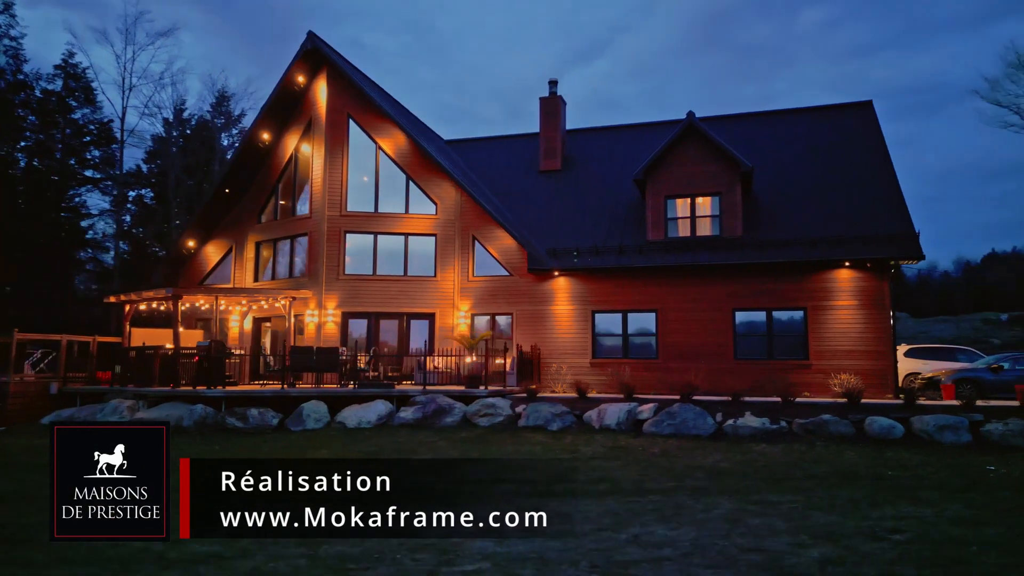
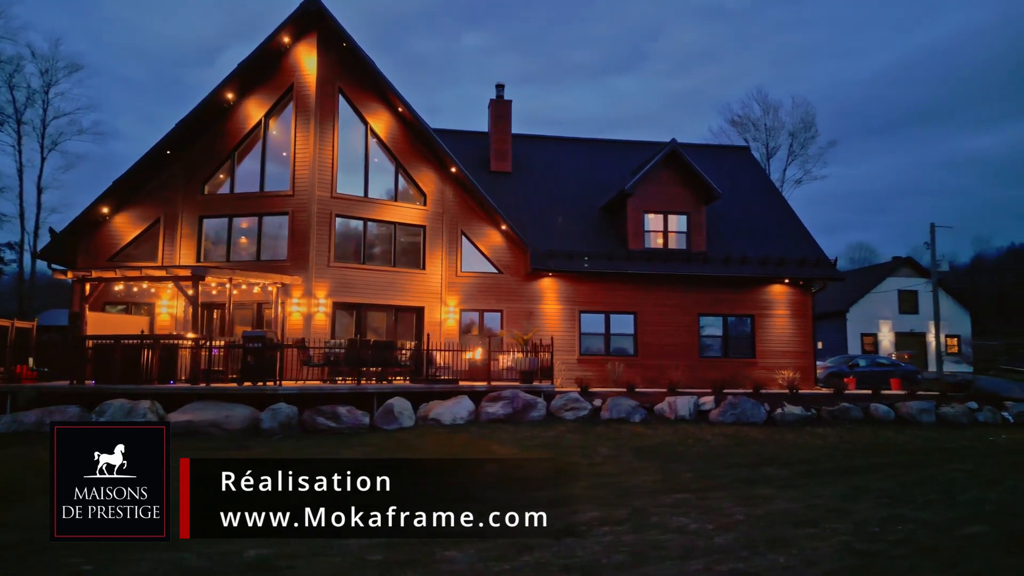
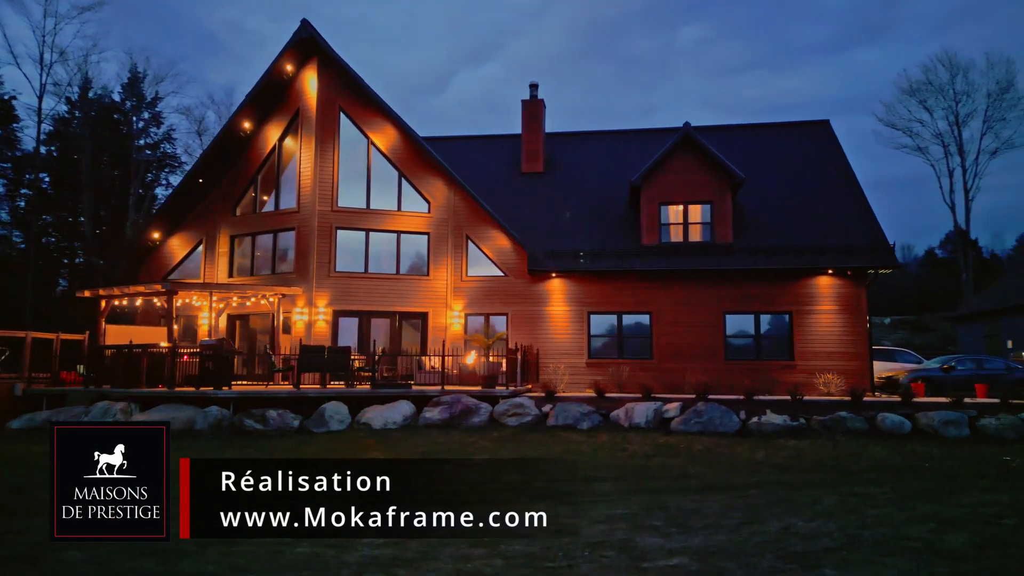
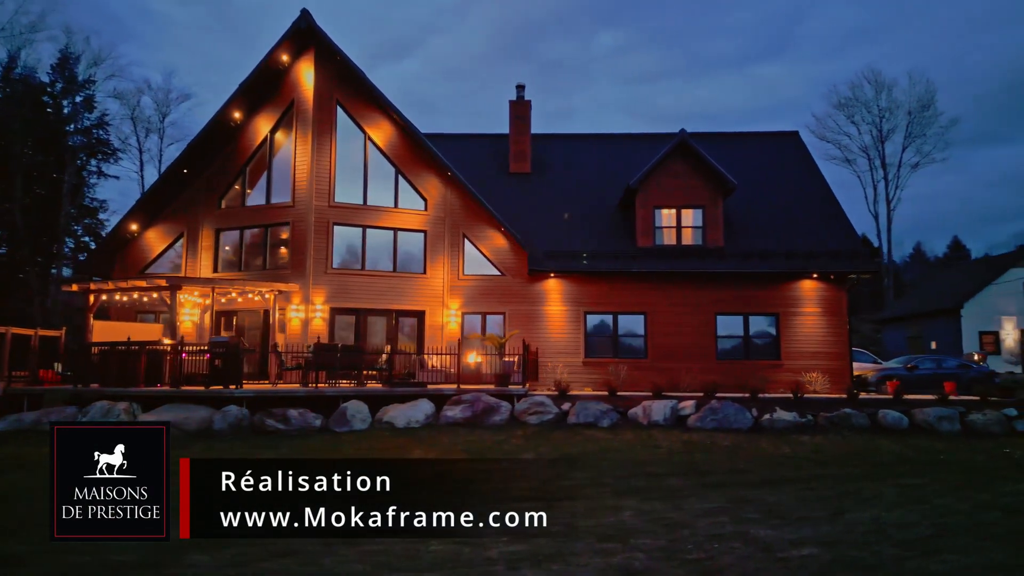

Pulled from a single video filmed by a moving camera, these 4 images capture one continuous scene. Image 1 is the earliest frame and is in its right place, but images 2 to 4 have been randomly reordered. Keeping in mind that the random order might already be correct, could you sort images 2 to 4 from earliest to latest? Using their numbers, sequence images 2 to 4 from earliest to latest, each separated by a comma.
3, 4, 2
